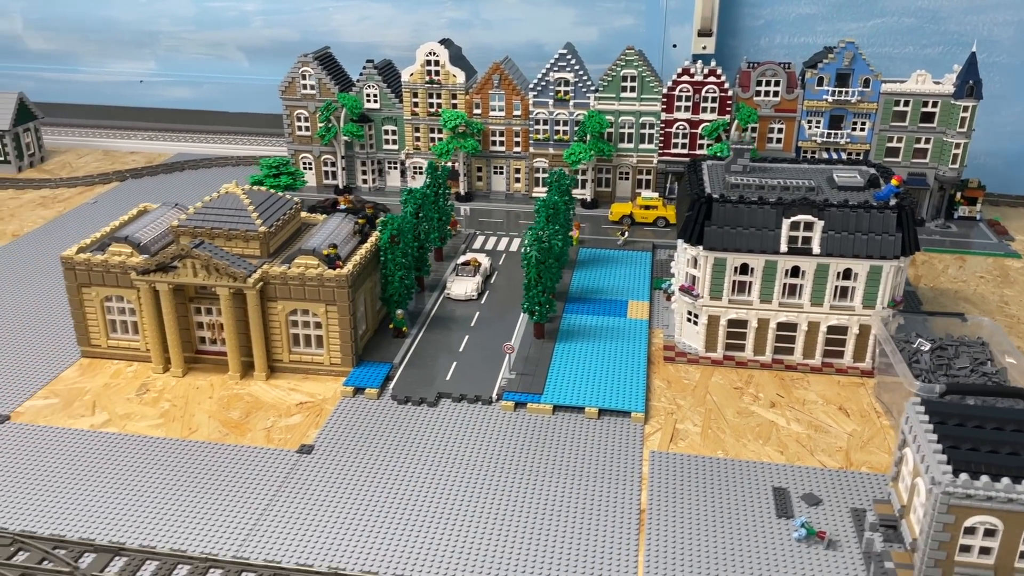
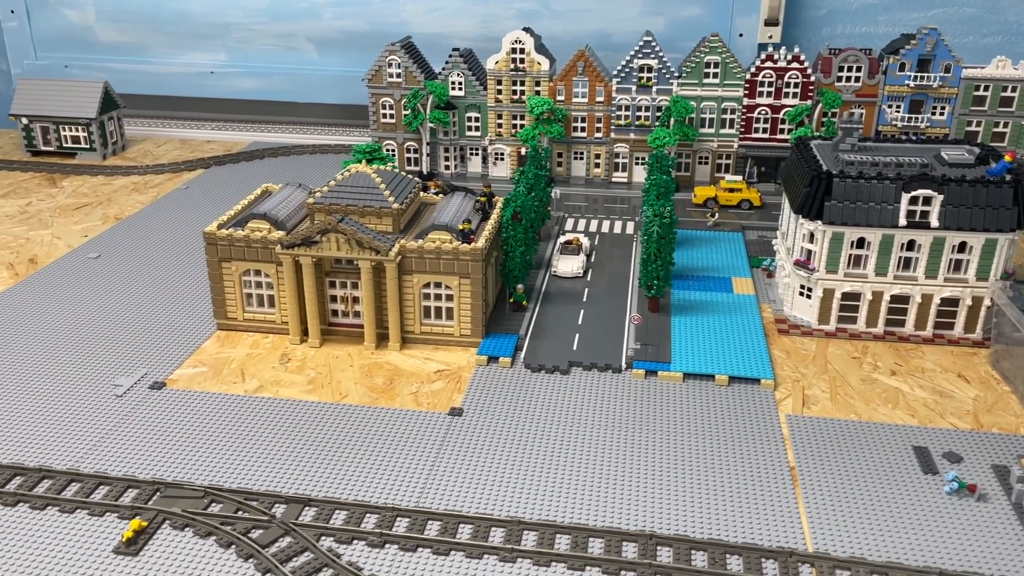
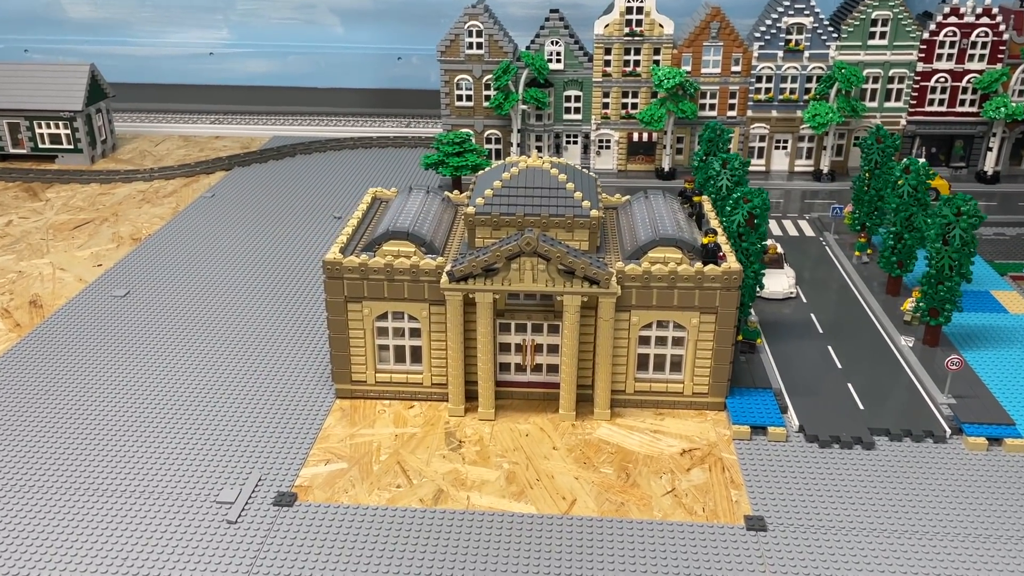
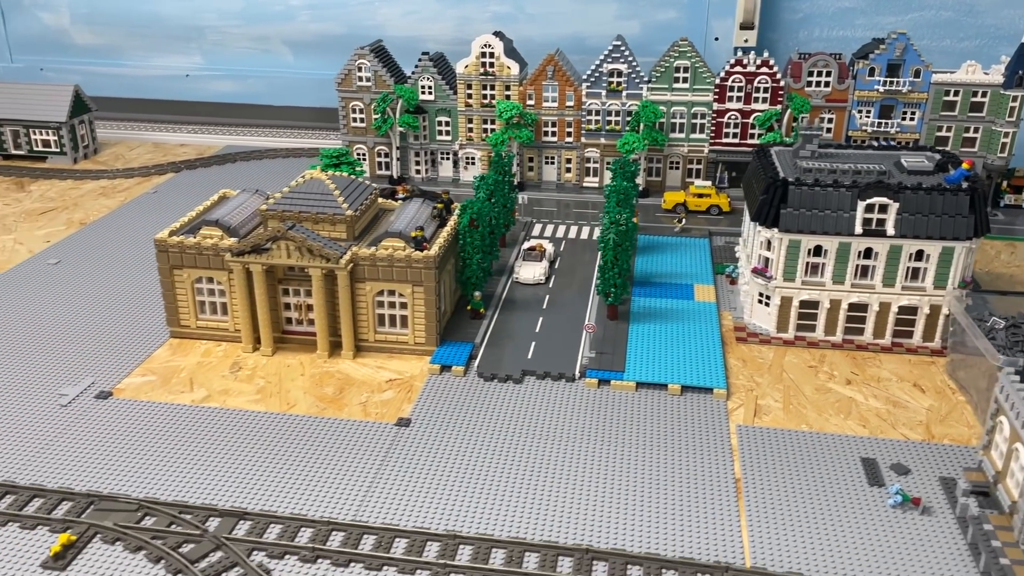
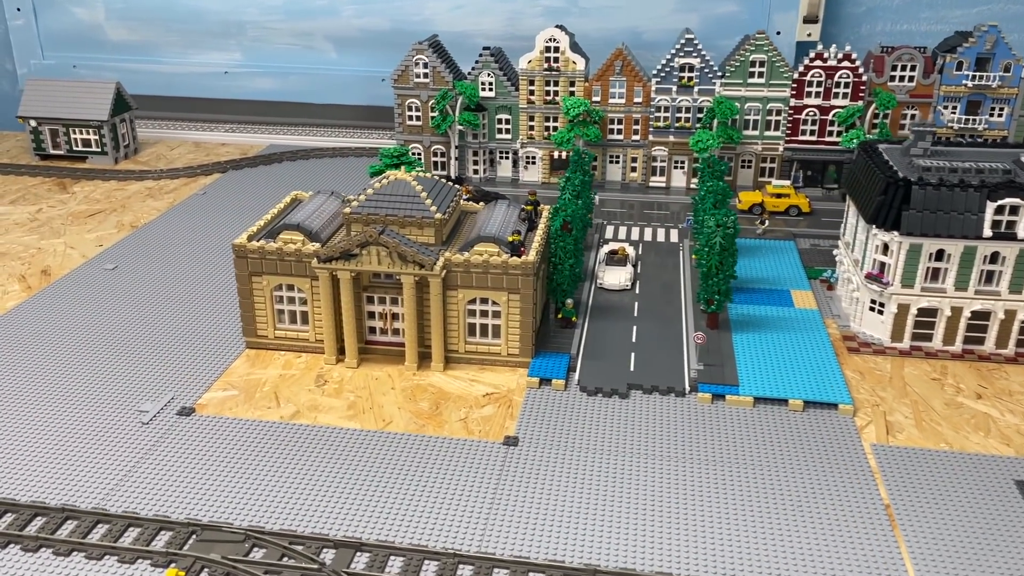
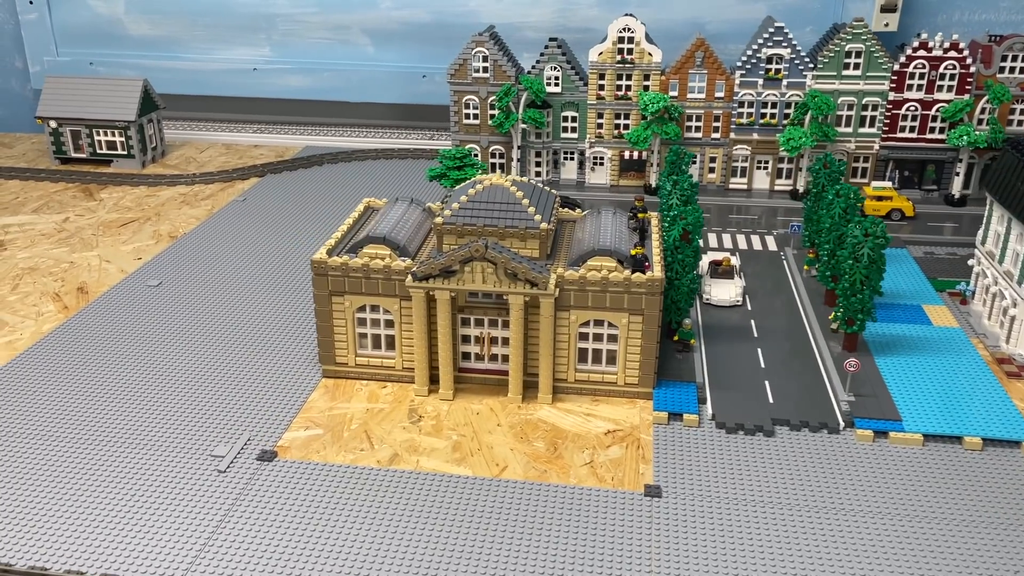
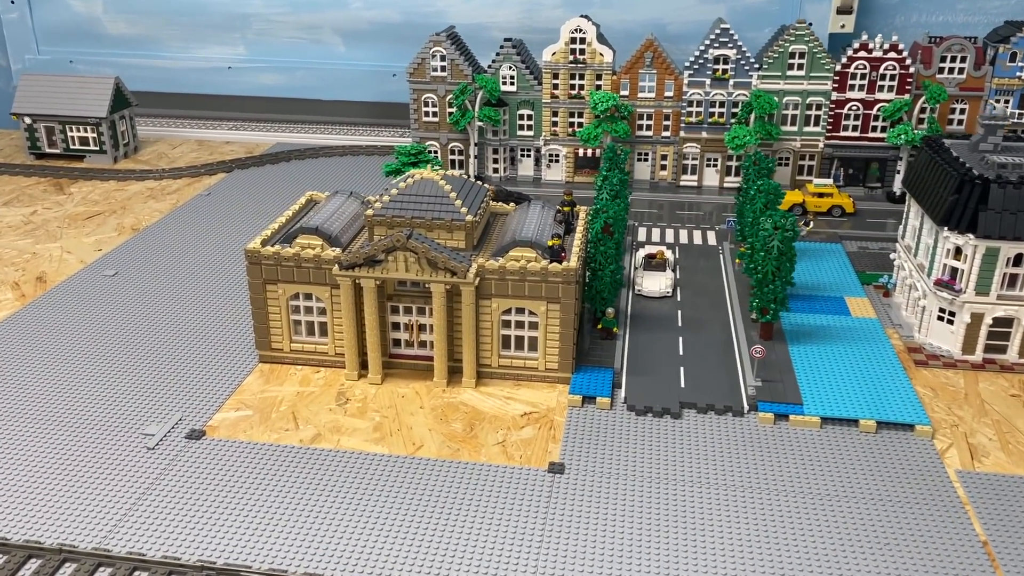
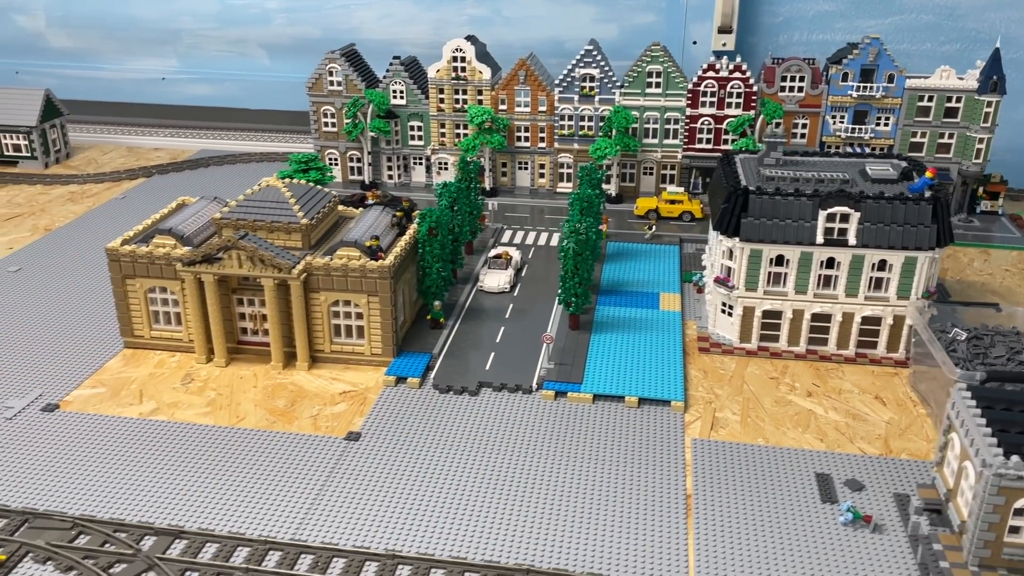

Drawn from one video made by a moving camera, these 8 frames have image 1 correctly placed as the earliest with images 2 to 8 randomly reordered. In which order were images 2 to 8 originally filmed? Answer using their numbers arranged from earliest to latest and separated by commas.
8, 4, 2, 5, 7, 6, 3
